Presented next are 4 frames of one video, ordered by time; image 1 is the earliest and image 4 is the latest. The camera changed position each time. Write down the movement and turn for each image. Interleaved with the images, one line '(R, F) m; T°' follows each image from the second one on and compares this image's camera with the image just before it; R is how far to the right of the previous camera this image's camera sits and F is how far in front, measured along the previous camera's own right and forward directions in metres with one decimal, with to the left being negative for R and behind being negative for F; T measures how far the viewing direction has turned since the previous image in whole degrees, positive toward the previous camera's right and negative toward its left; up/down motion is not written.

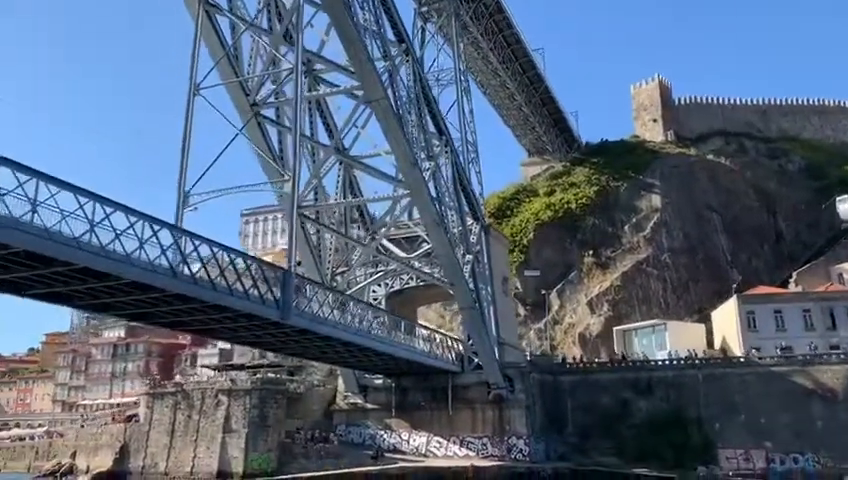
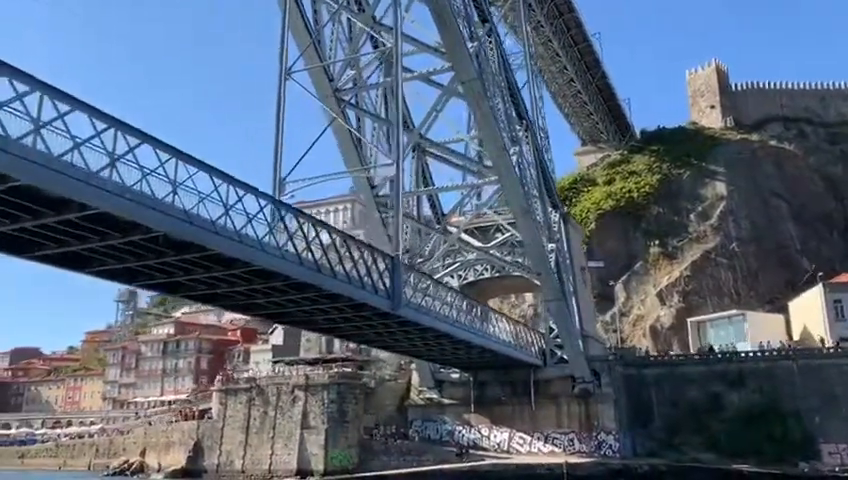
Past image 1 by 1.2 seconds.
(-2.9, +1.1) m; -2°
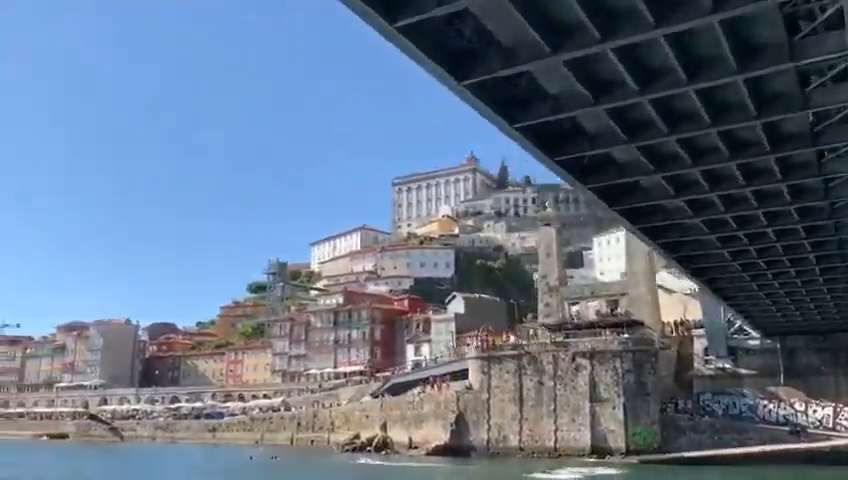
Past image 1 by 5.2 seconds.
(-9.4, +4.1) m; -6°
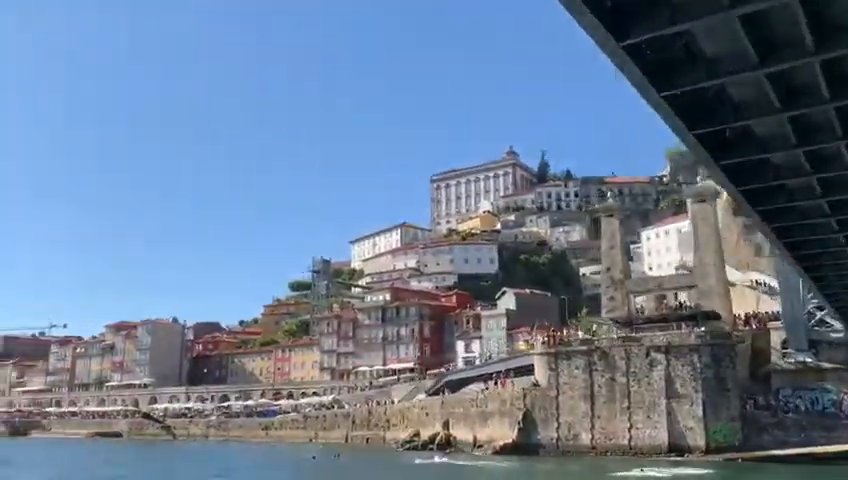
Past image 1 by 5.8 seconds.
(-1.4, +0.8) m; -3°
